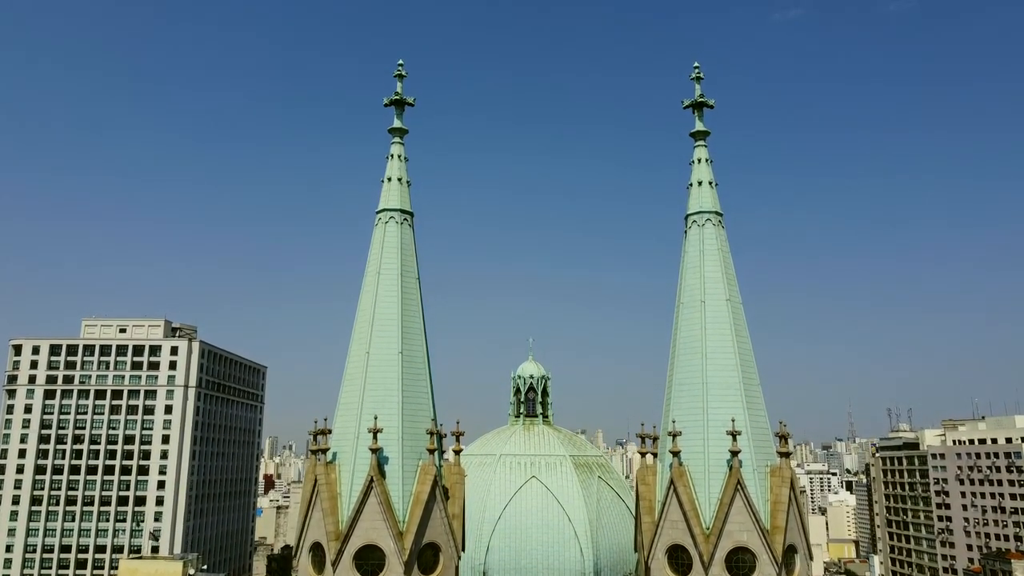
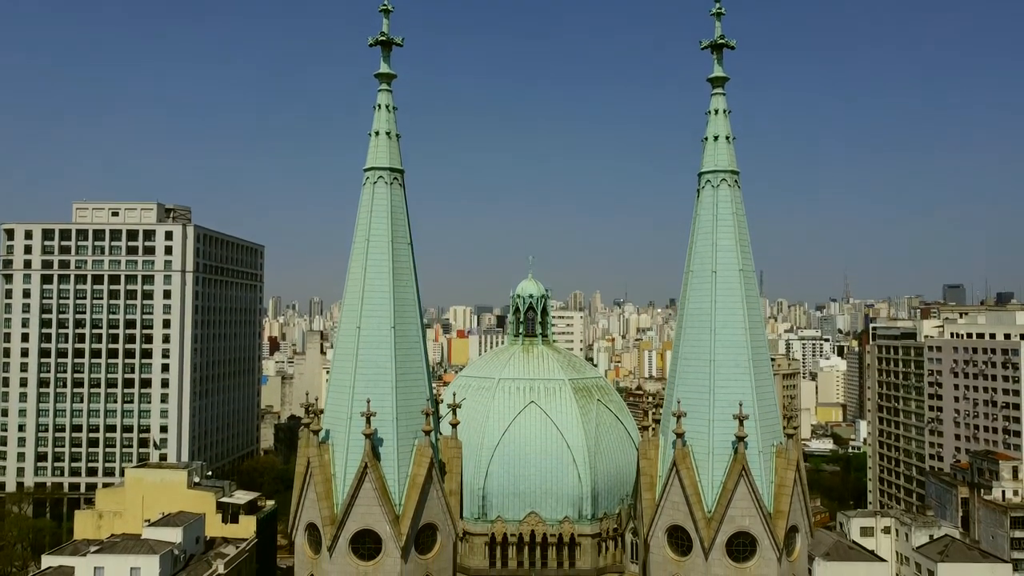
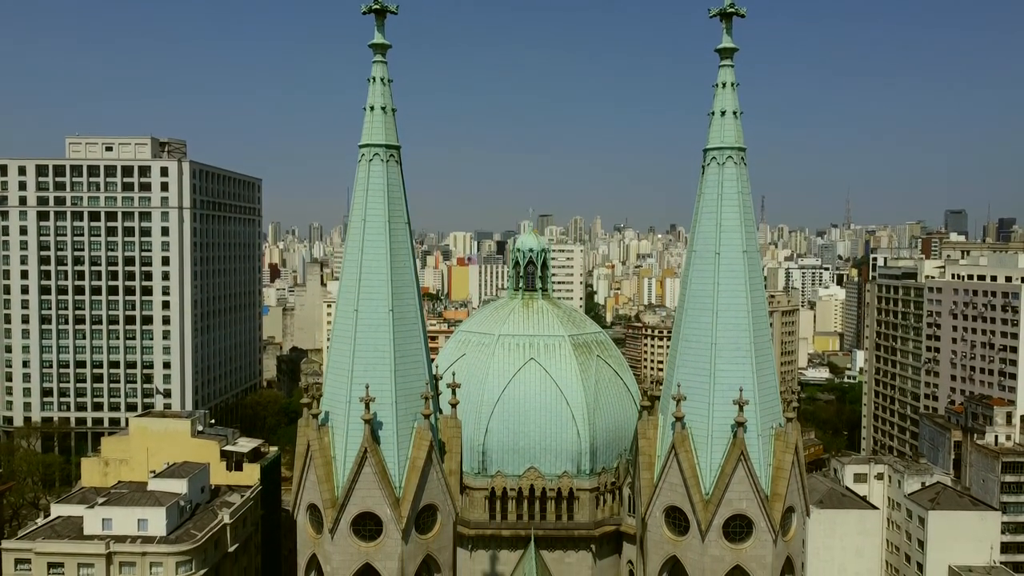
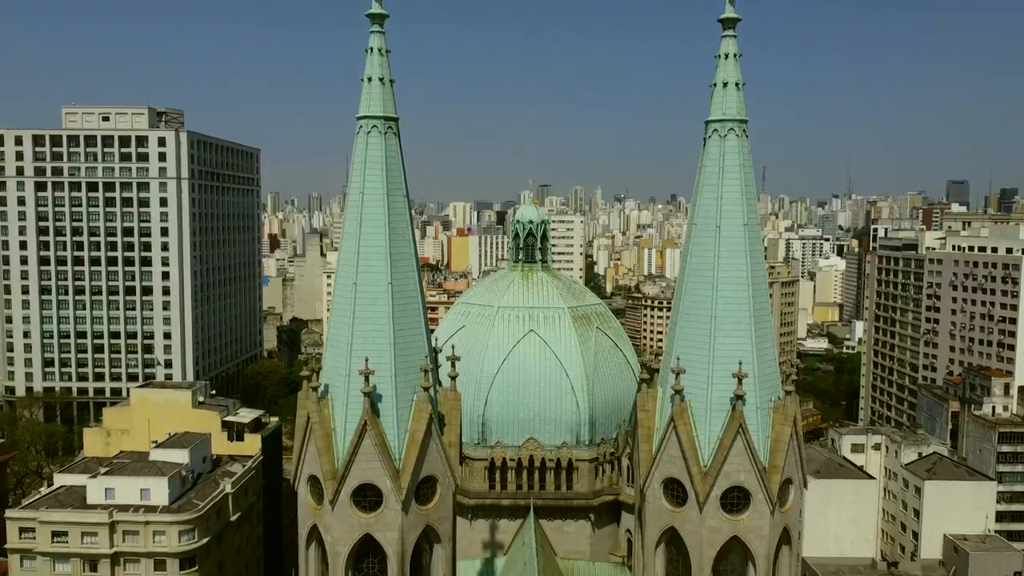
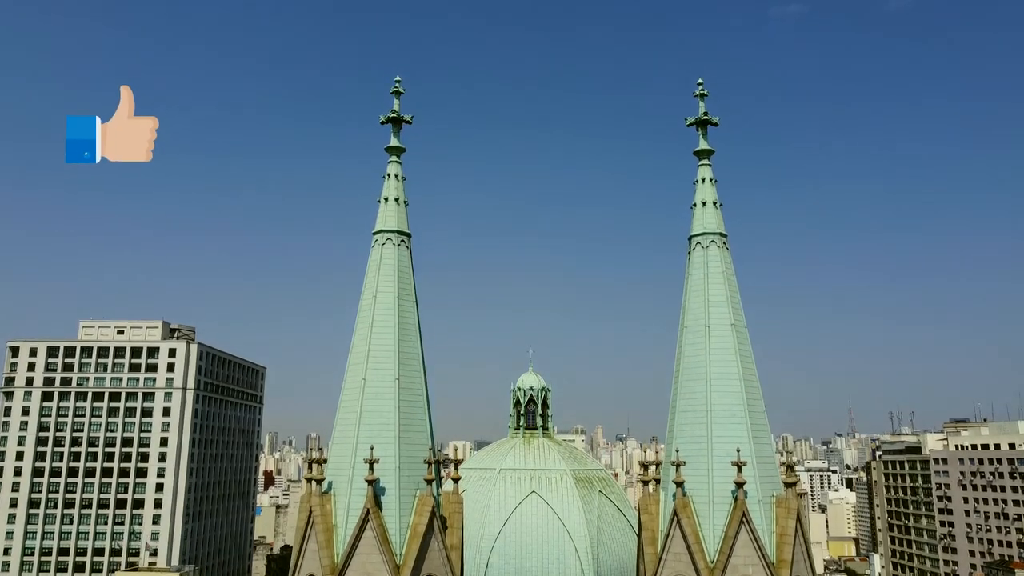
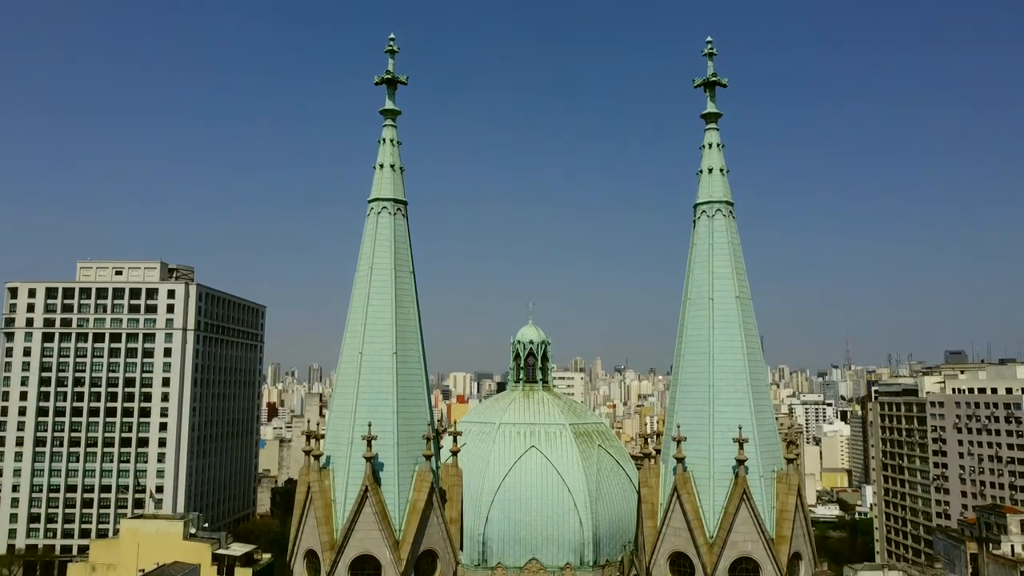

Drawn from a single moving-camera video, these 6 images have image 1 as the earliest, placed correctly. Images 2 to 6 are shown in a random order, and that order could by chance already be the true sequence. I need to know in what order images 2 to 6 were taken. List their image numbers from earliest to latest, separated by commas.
5, 6, 2, 3, 4
